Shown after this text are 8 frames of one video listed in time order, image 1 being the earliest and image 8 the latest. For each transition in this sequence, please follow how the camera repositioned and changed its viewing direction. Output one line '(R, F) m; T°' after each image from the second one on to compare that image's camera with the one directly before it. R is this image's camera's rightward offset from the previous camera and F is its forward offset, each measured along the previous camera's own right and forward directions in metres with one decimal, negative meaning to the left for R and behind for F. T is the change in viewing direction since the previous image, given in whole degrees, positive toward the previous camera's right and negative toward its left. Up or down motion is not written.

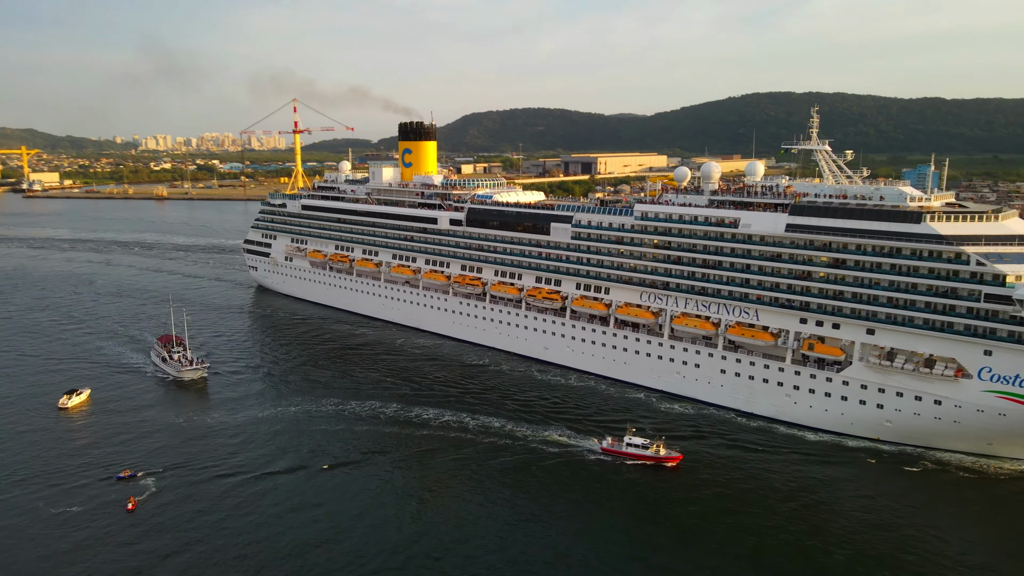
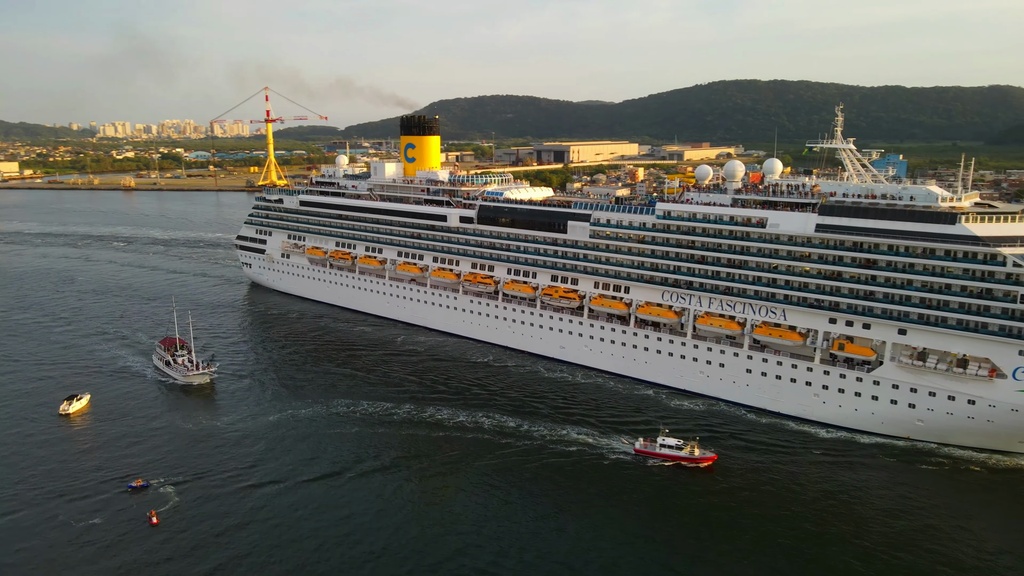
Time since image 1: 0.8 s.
(-1.6, +0.4) m; +2°
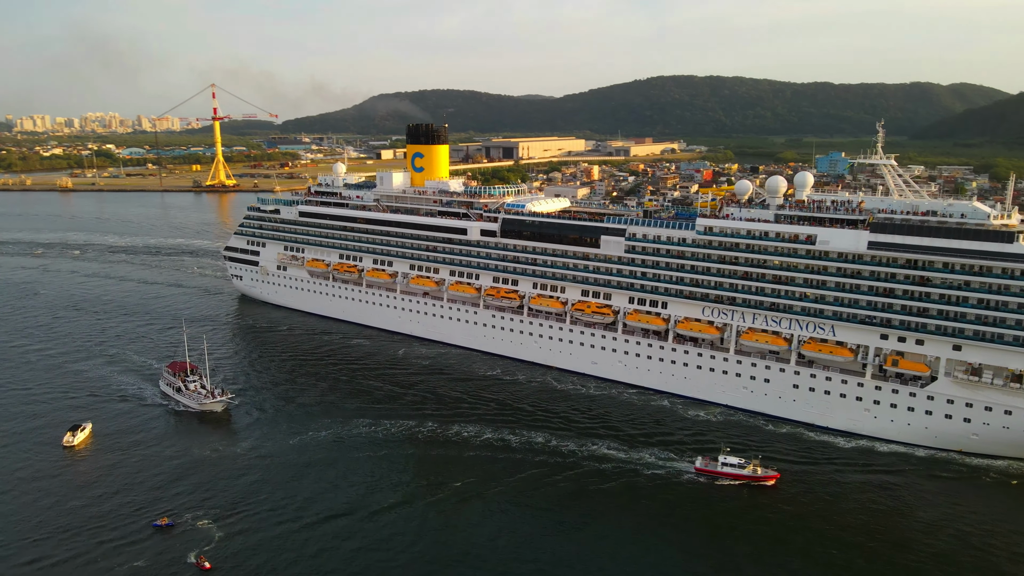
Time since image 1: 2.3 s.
(-3.0, +0.6) m; +4°
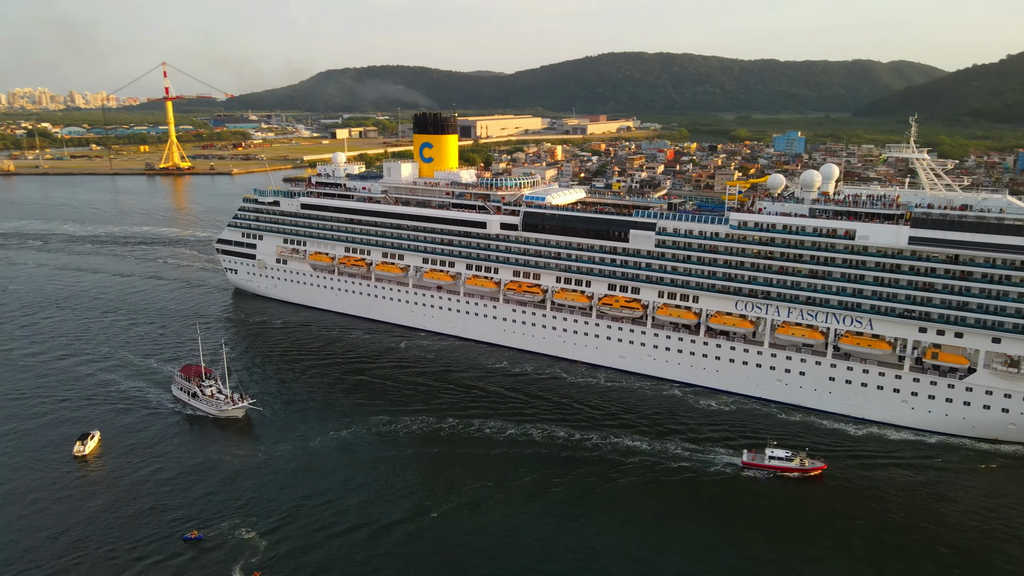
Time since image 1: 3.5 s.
(-2.5, +0.4) m; +3°
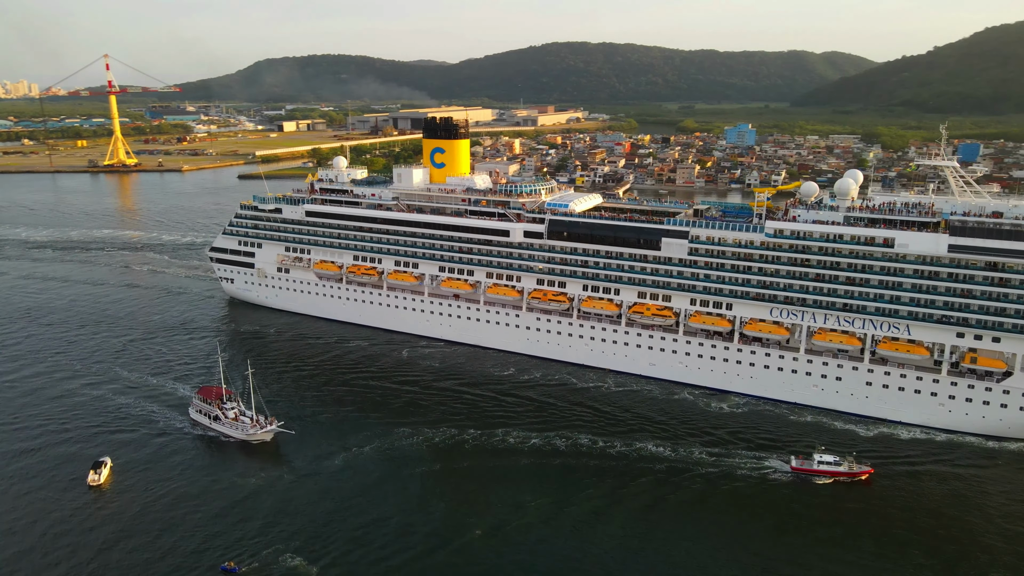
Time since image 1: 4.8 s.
(-2.8, +0.4) m; +4°
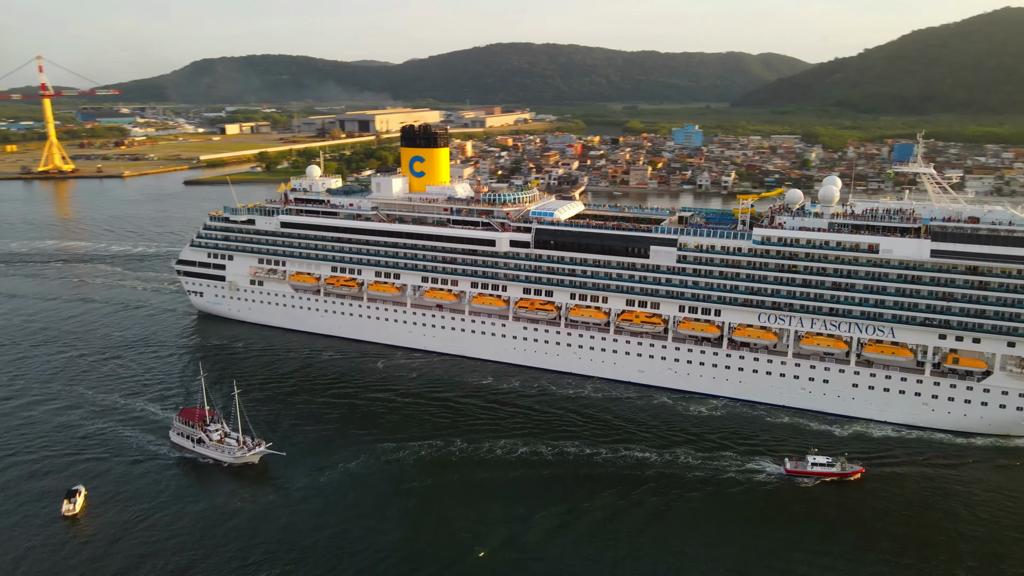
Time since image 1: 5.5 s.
(-1.3, +0.2) m; +4°
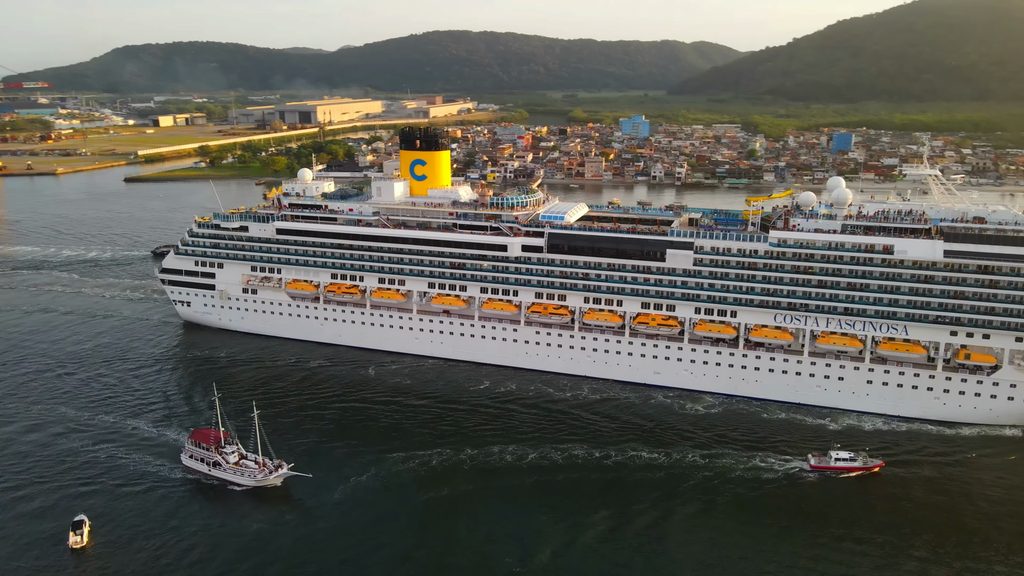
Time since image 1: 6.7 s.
(-2.5, +0.3) m; +4°
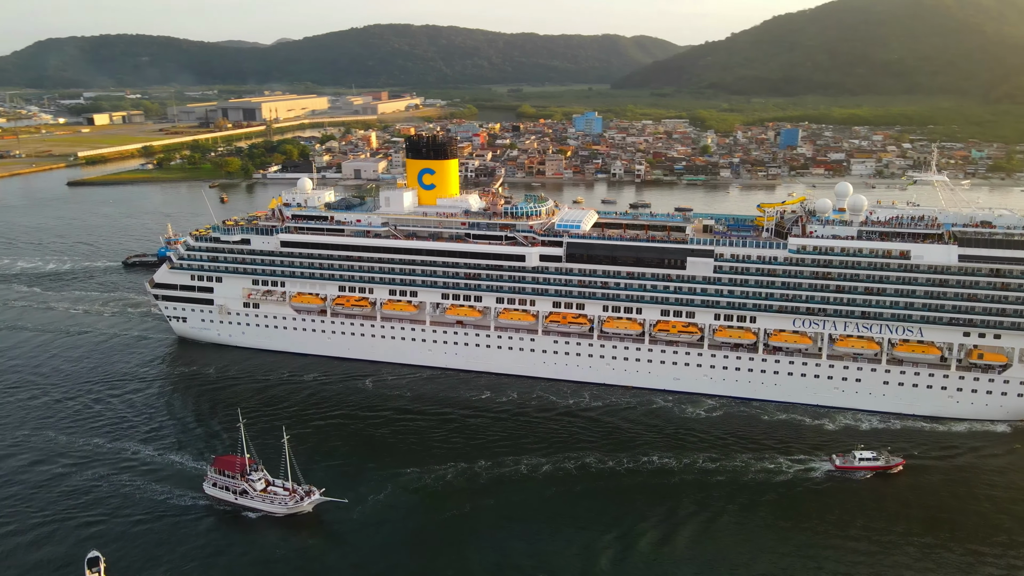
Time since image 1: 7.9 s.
(-2.5, +0.2) m; +4°
